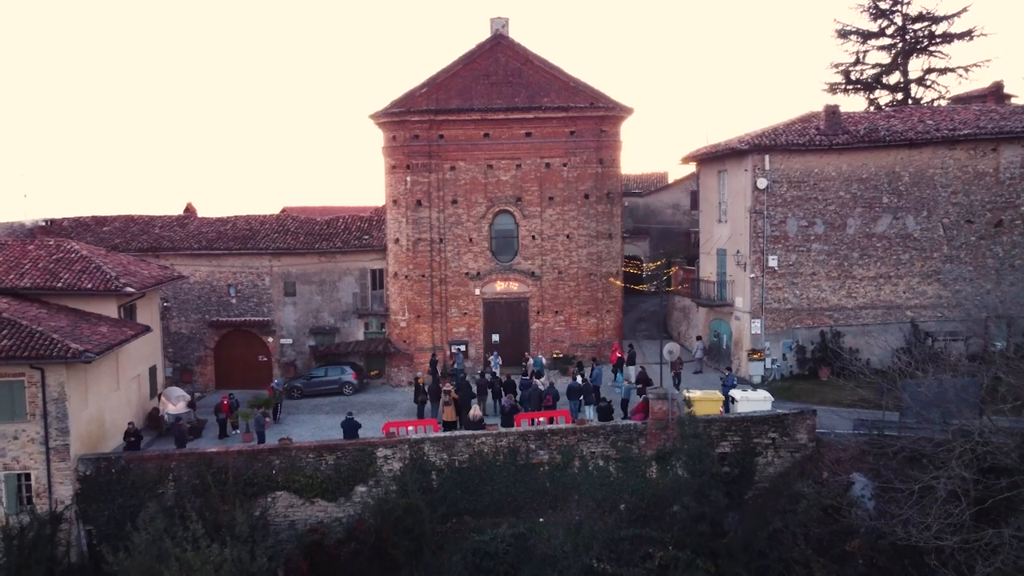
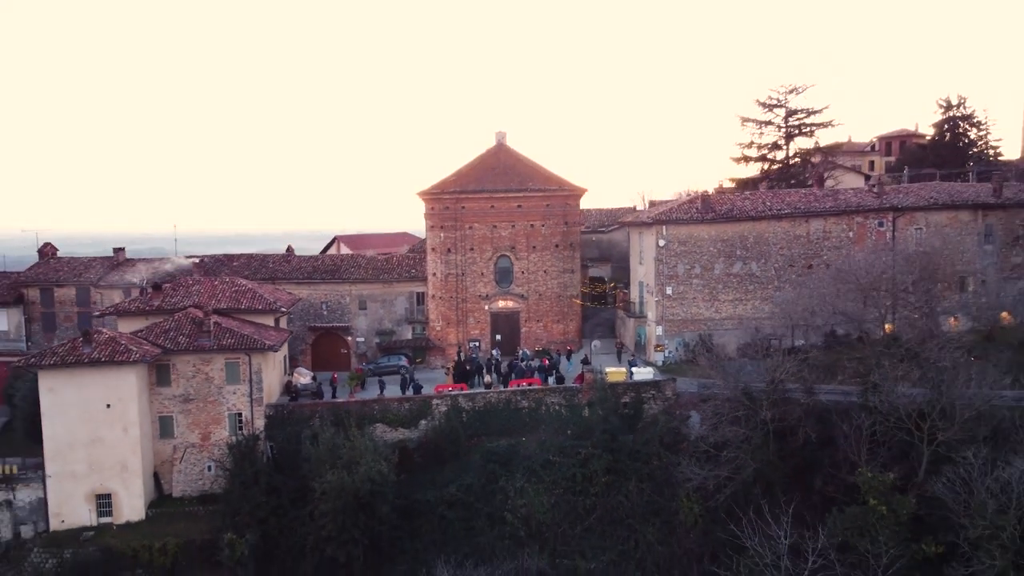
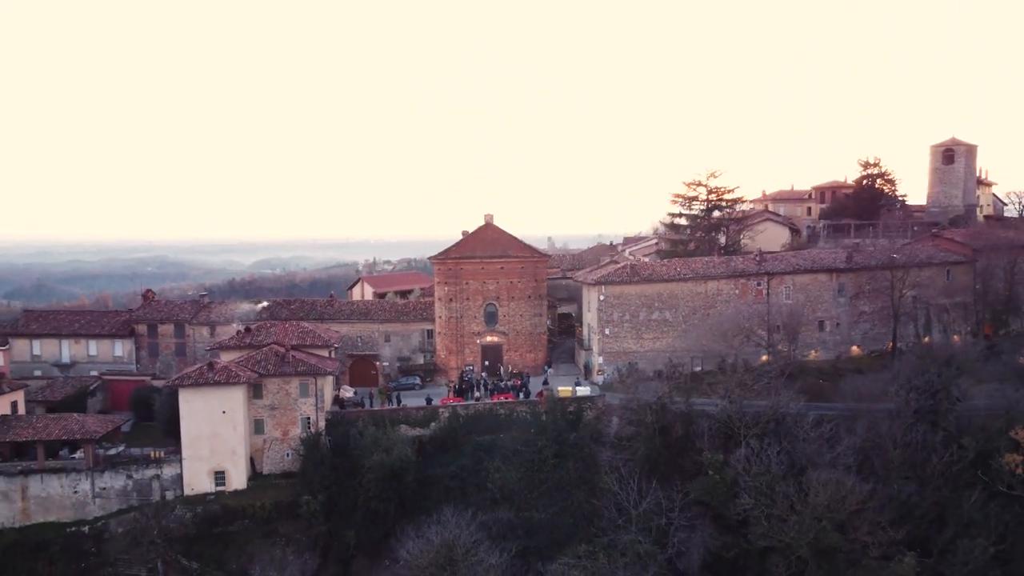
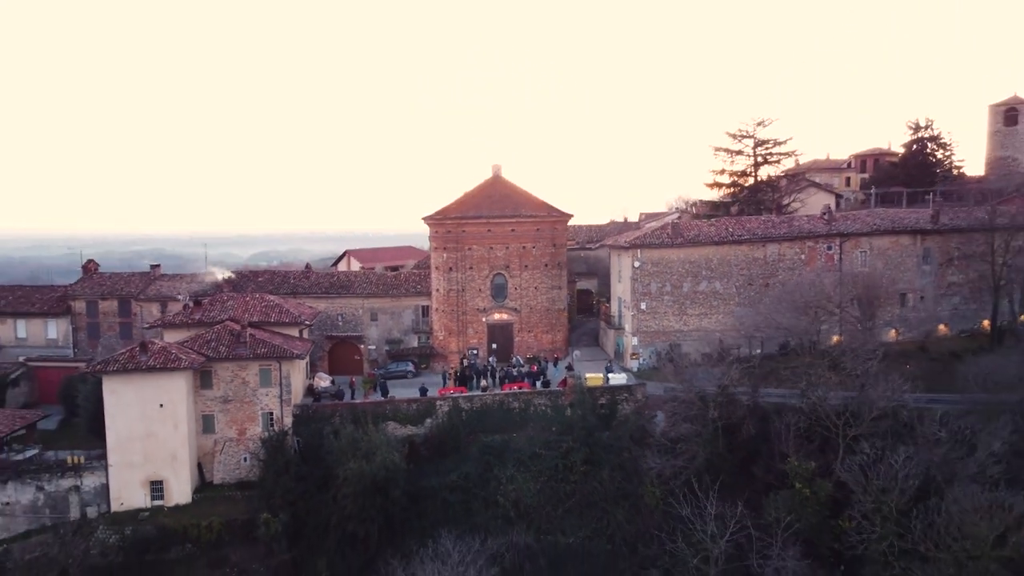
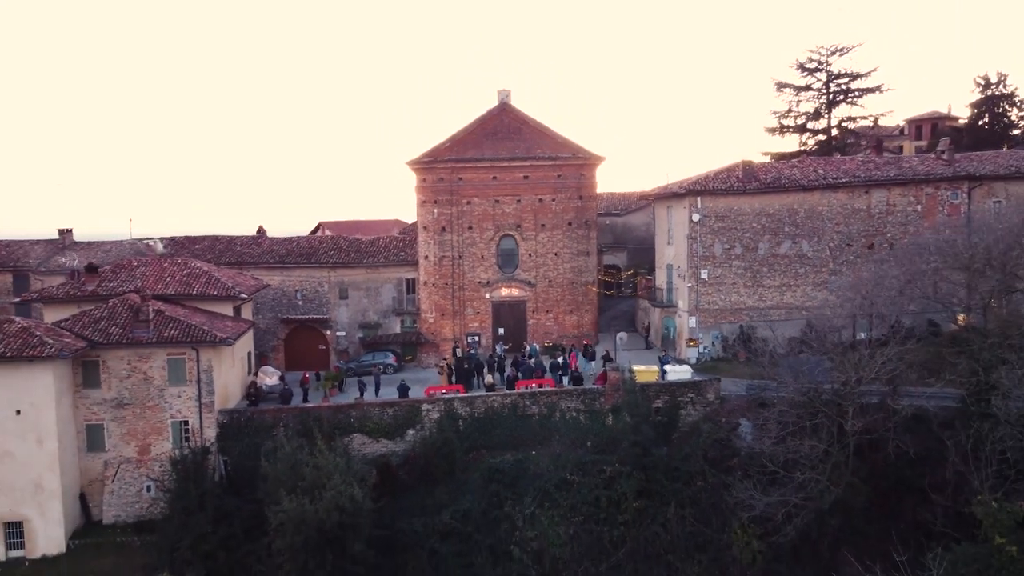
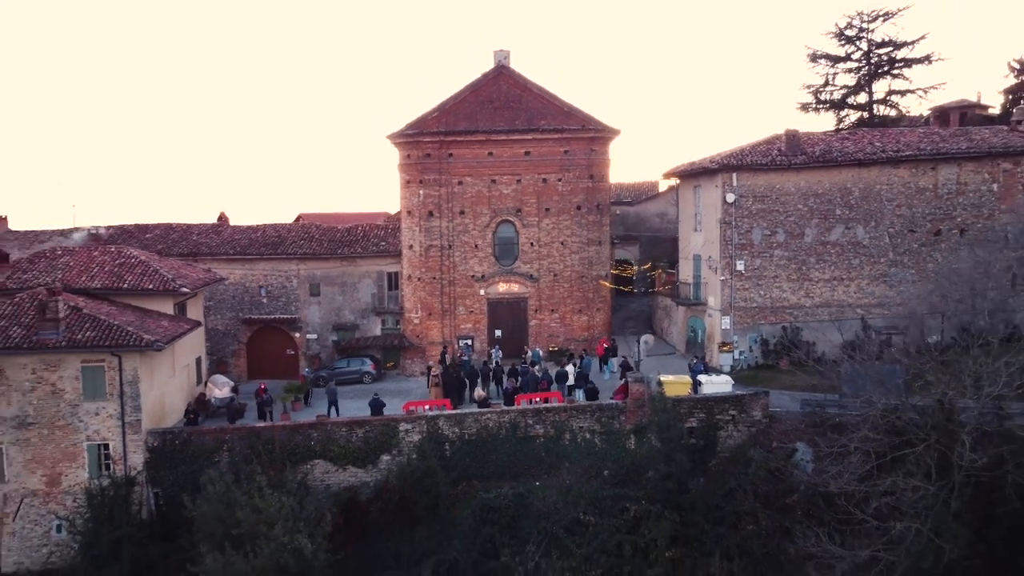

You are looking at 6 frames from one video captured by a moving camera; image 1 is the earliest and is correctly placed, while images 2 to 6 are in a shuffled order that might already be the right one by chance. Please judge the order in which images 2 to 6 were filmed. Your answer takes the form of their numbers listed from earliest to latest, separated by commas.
6, 5, 2, 4, 3
